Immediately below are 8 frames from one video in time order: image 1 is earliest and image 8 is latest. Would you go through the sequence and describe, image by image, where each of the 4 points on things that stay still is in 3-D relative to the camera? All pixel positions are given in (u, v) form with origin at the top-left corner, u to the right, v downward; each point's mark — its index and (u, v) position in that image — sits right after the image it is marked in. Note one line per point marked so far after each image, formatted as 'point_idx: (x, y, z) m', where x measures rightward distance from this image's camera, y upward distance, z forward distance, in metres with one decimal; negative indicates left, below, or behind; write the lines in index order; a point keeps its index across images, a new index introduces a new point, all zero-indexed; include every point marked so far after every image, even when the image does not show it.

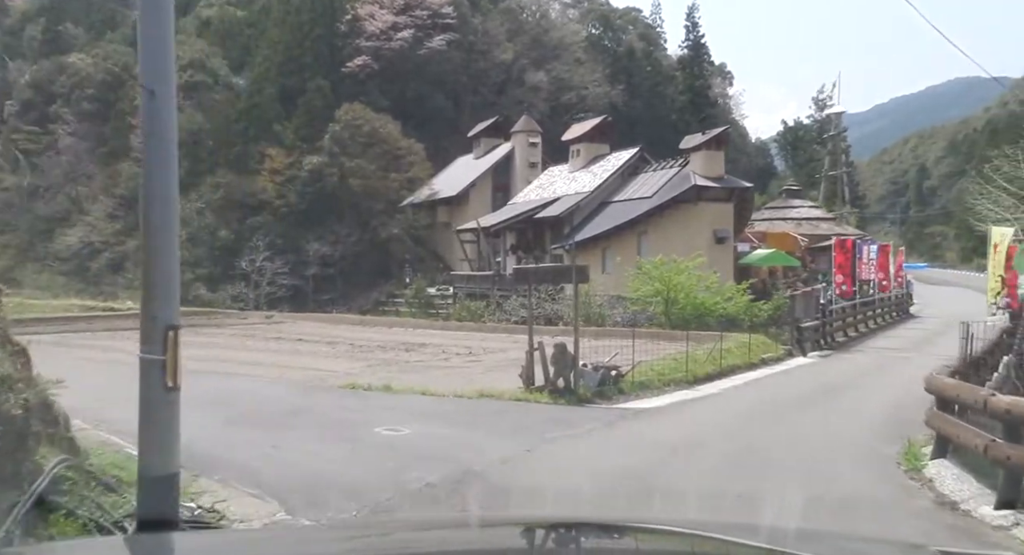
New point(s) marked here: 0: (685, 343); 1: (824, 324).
0: (+3.4, -1.4, +16.8) m
1: (+7.3, -1.1, +19.8) m
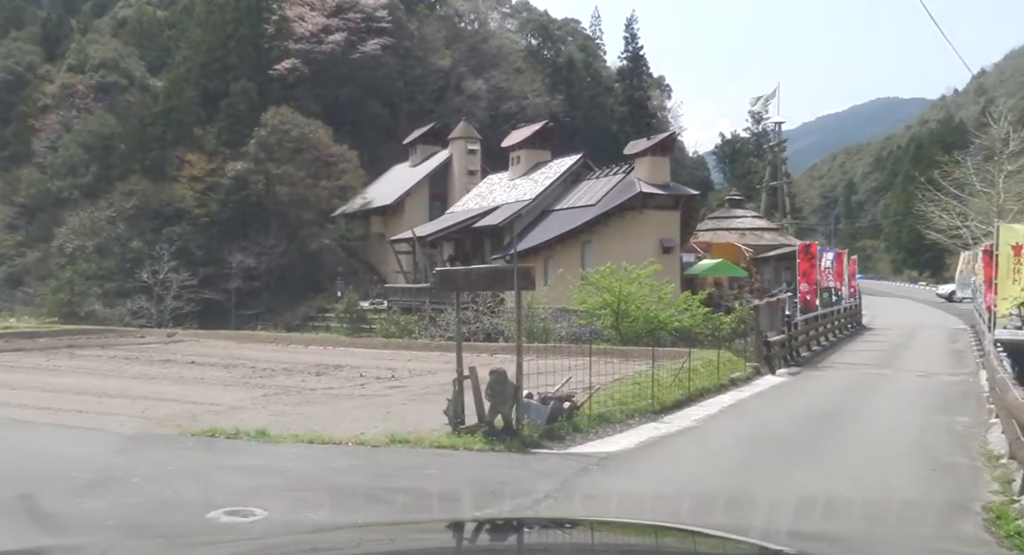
0: (+2.3, -1.5, +14.9) m
1: (+5.9, -1.3, +18.1) m
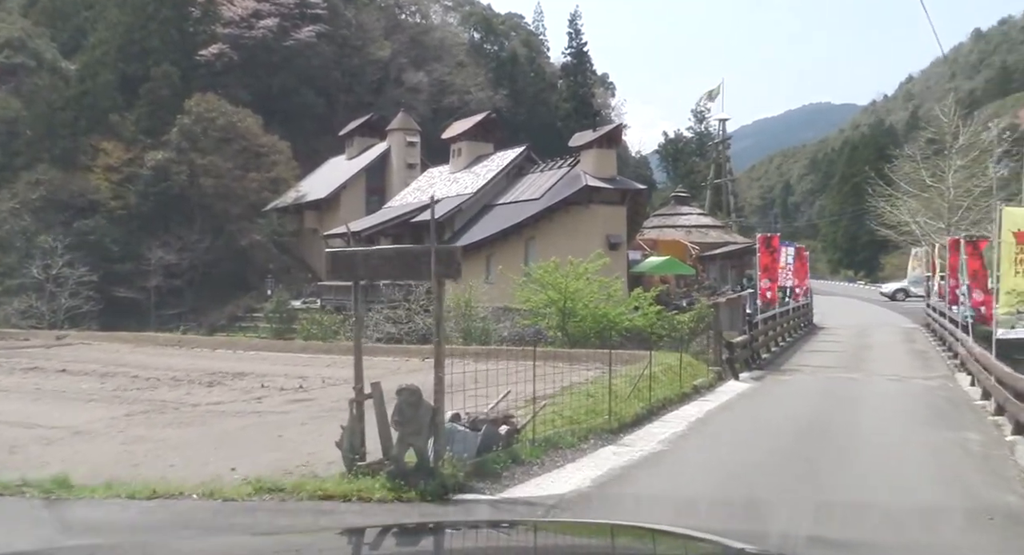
0: (+1.3, -1.4, +13.3) m
1: (+4.7, -1.2, +16.7) m
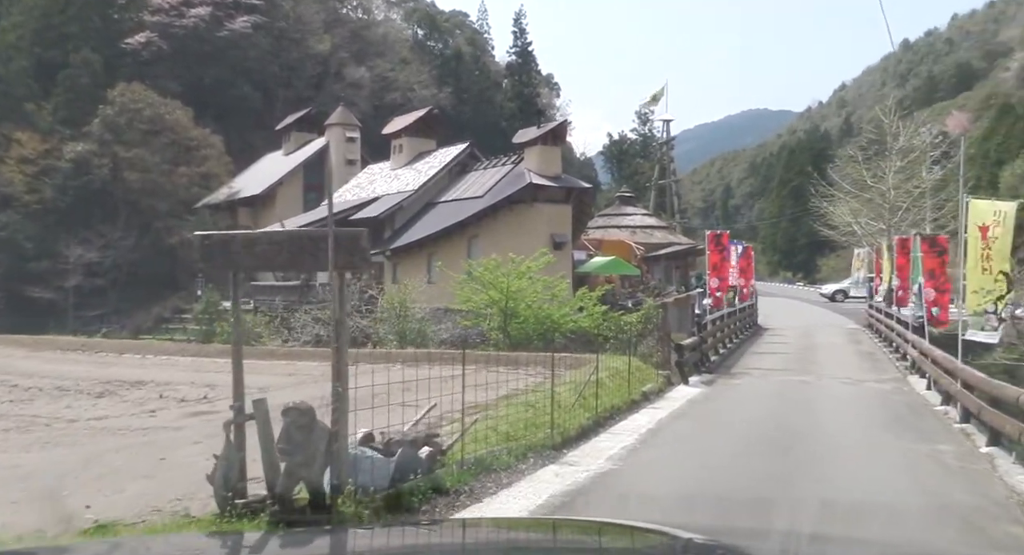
0: (+0.3, -1.4, +12.4) m
1: (+3.5, -1.2, +16.0) m
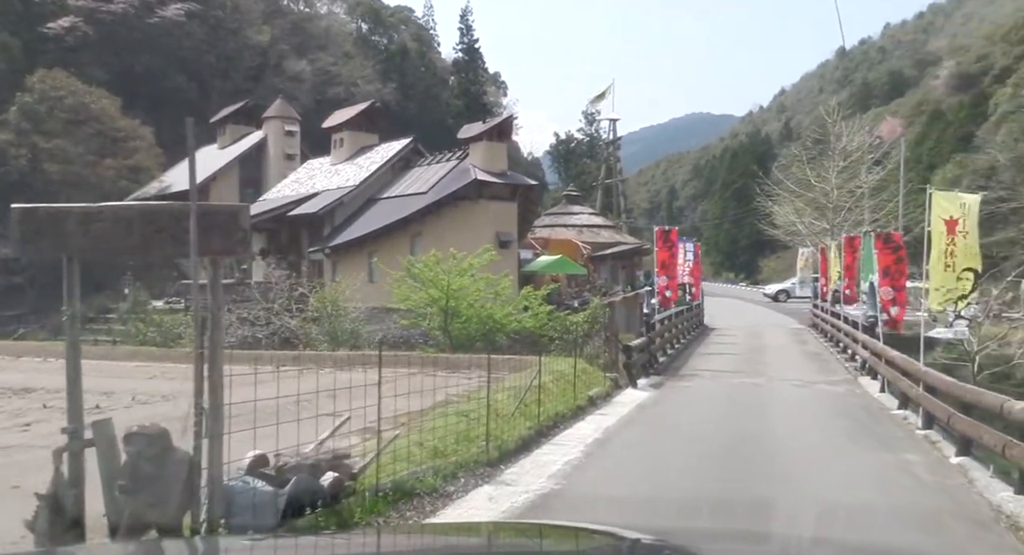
0: (-0.5, -1.3, +11.6) m
1: (+2.5, -1.2, +15.4) m
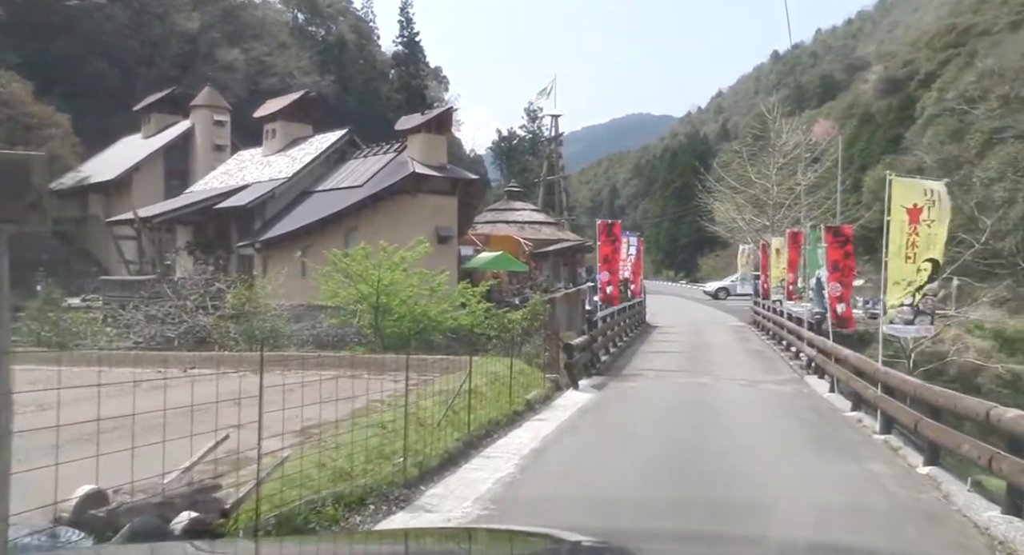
0: (-1.4, -1.3, +10.6) m
1: (+1.4, -1.1, +14.7) m
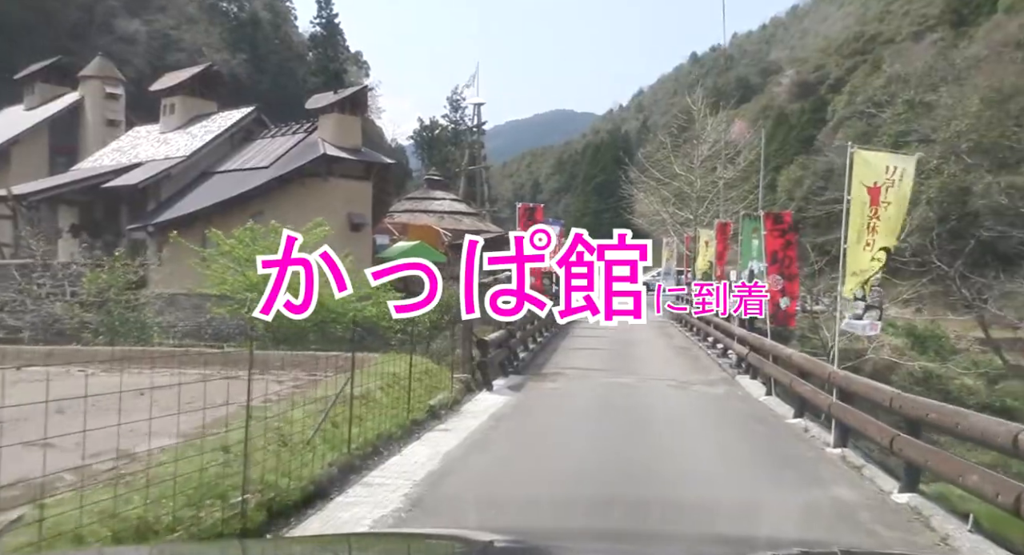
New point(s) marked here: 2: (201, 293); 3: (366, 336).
0: (-2.4, -1.1, +9.1) m
1: (-0.1, -0.9, +13.3) m
2: (-6.0, -0.3, +16.9) m
3: (-2.6, -1.0, +14.9) m
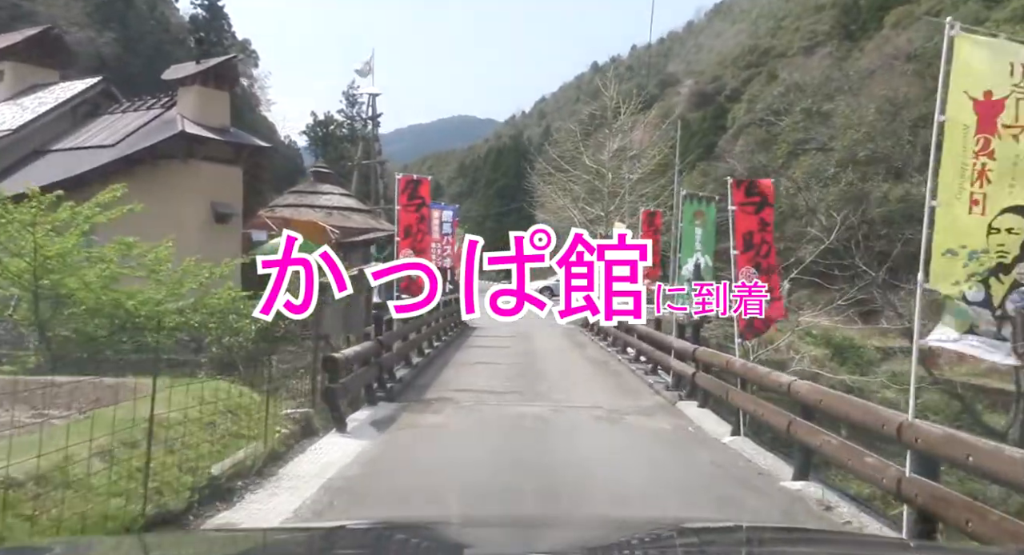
0: (-3.4, -1.0, +5.3) m
1: (-1.6, -0.8, +9.9) m
2: (-7.8, -0.1, +12.7) m
3: (-4.3, -0.9, +11.2) m
